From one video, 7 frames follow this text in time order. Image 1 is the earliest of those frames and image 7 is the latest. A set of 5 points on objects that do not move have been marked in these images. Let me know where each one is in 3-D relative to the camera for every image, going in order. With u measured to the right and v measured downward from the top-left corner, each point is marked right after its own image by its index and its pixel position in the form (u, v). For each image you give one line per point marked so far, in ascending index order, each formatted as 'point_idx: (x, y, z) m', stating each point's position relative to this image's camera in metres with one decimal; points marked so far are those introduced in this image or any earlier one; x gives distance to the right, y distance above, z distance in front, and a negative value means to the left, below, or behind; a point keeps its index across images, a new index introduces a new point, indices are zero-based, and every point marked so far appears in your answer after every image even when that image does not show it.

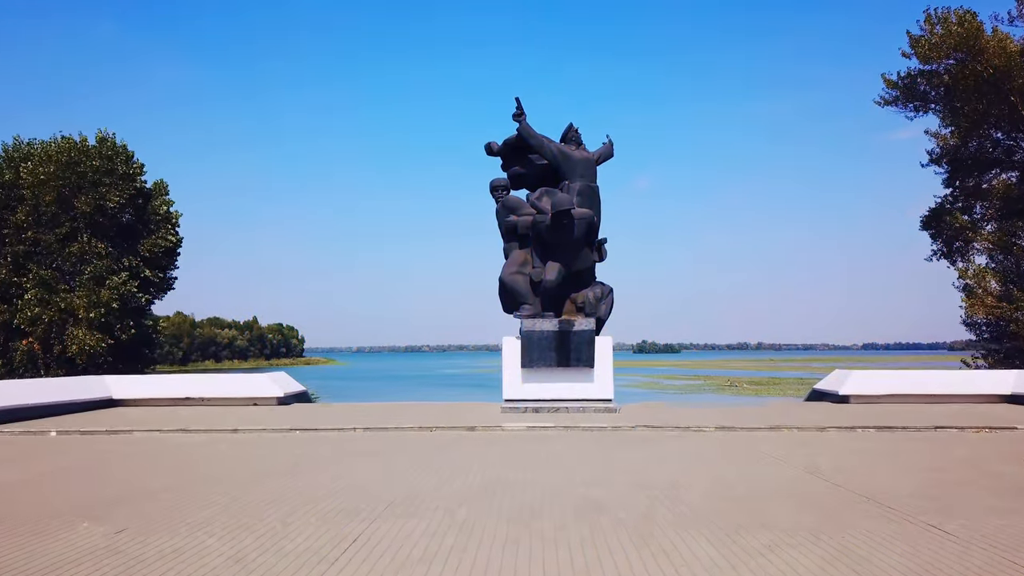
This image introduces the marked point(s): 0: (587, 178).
0: (+0.7, +1.0, +6.5) m
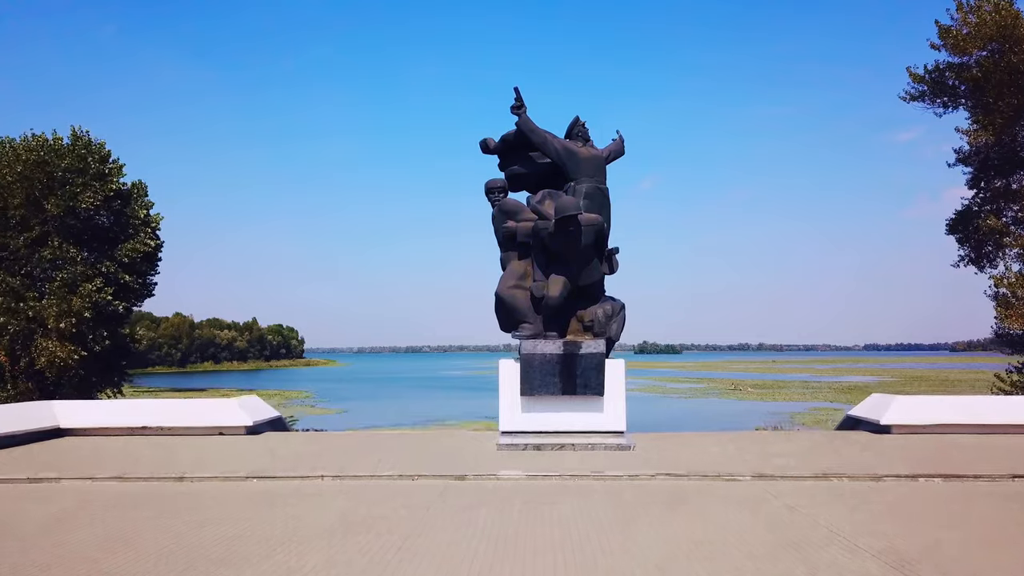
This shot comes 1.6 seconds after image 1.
0: (+0.7, +0.9, +5.8) m
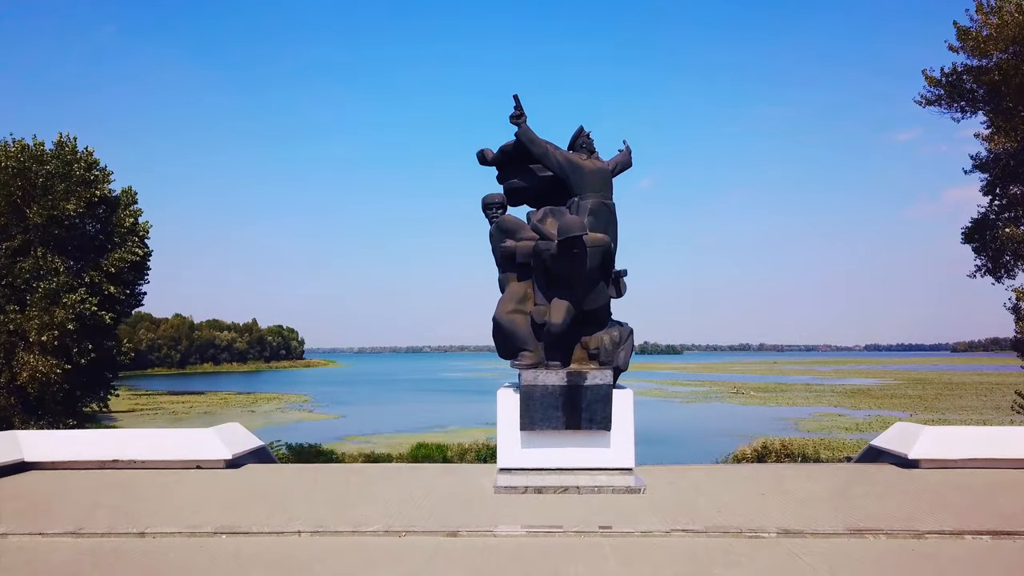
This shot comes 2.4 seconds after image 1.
0: (+0.7, +0.7, +5.3) m
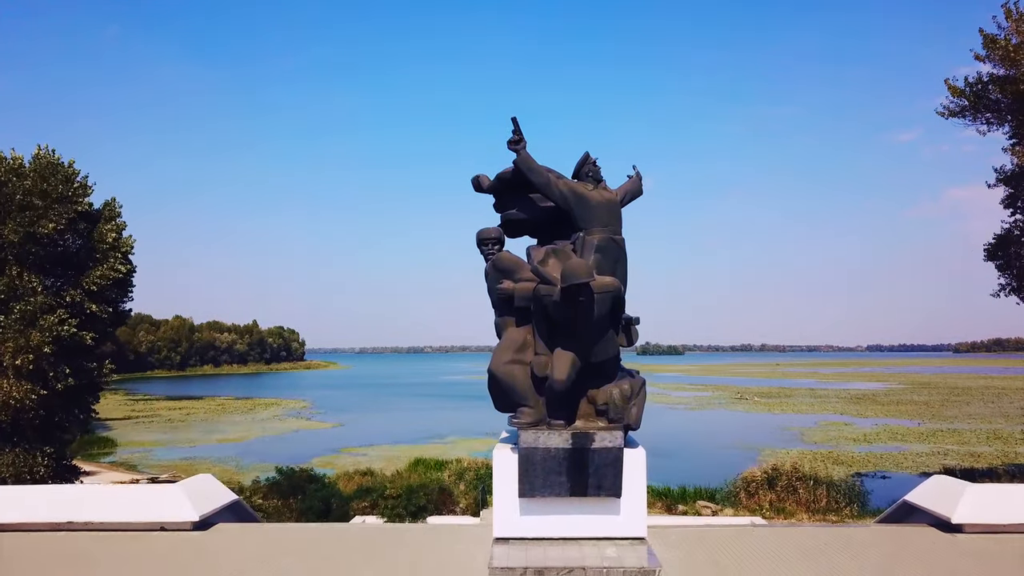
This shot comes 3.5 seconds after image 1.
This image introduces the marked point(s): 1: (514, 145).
0: (+0.7, +0.4, +4.8) m
1: (0.0, +1.0, +4.9) m
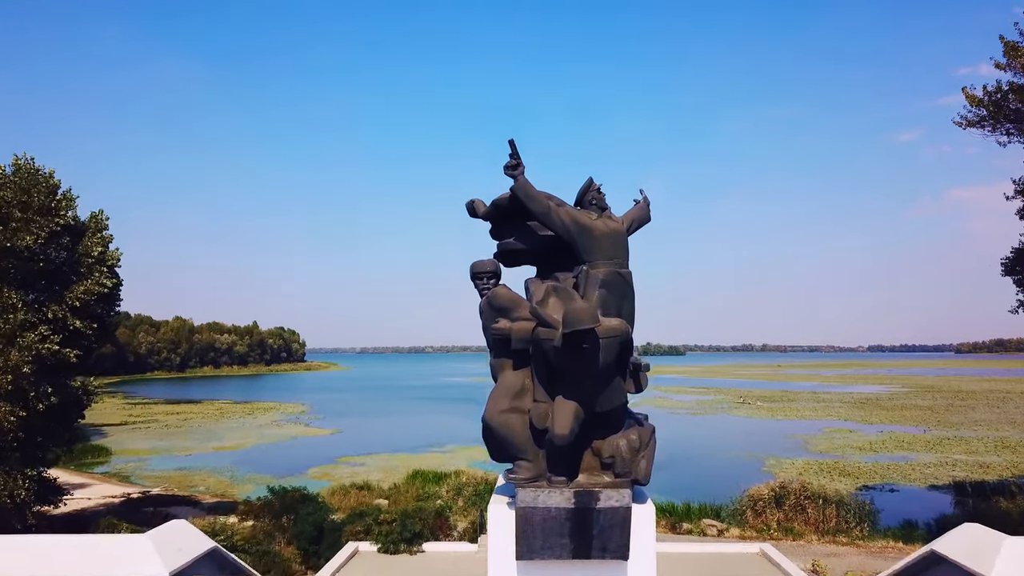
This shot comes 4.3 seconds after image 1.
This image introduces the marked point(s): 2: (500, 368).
0: (+0.7, +0.2, +4.4) m
1: (0.0, +0.8, +4.5) m
2: (-0.1, -0.5, +4.3) m
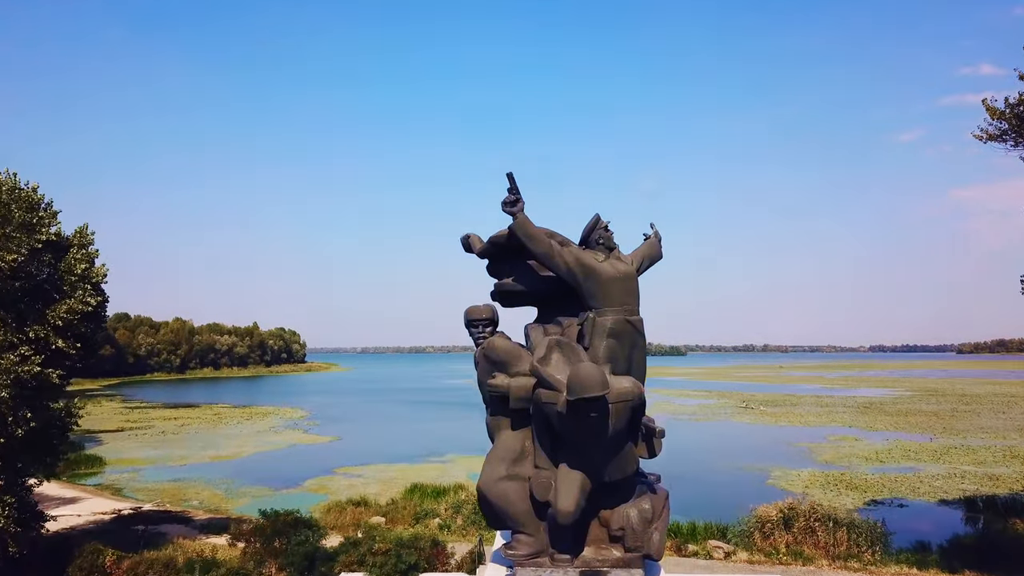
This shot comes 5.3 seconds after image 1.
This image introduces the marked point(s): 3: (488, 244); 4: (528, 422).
0: (+0.6, -0.1, +4.0) m
1: (0.0, +0.5, +4.1) m
2: (-0.1, -0.8, +3.8) m
3: (-0.1, +0.3, +4.3) m
4: (+0.1, -0.7, +3.8) m
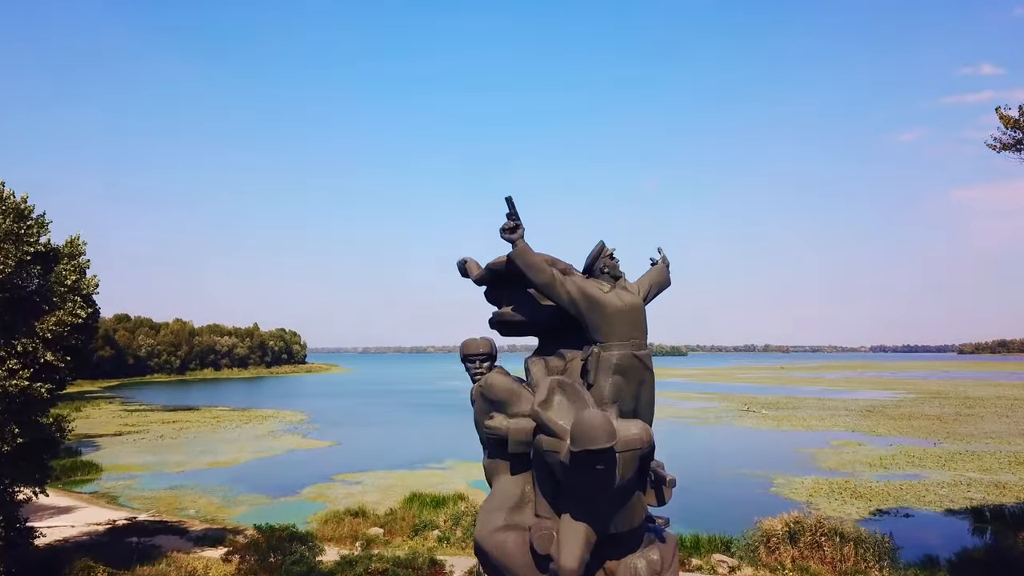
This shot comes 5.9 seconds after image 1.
0: (+0.6, -0.3, +3.7) m
1: (0.0, +0.3, +3.8) m
2: (-0.1, -1.0, +3.6) m
3: (-0.2, +0.1, +4.0) m
4: (+0.1, -0.9, +3.5) m
